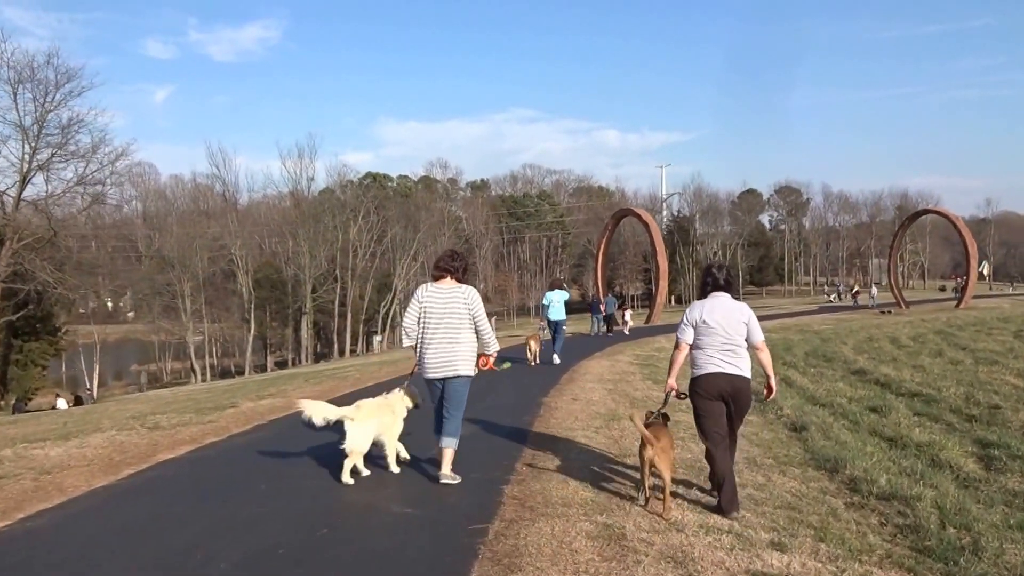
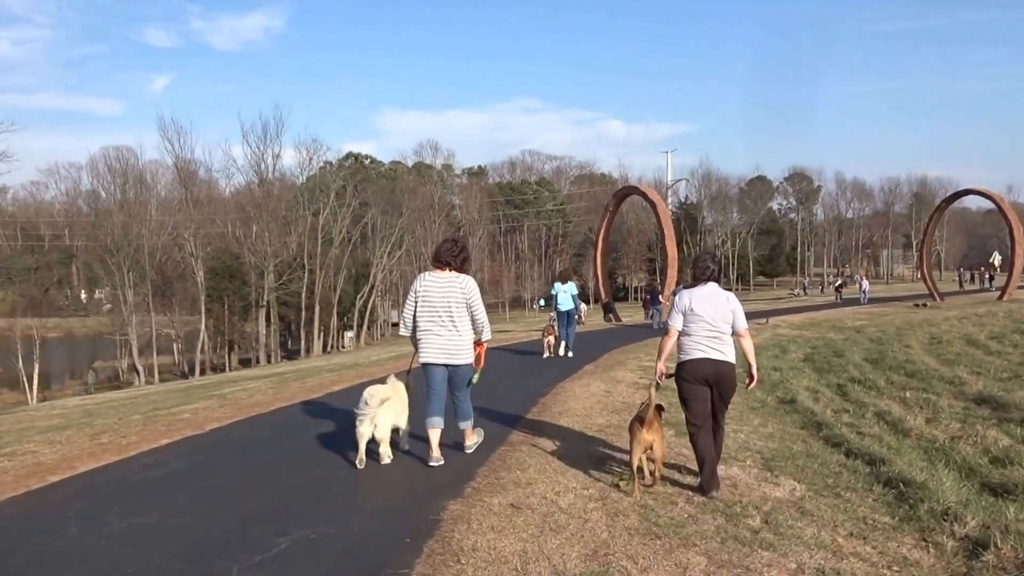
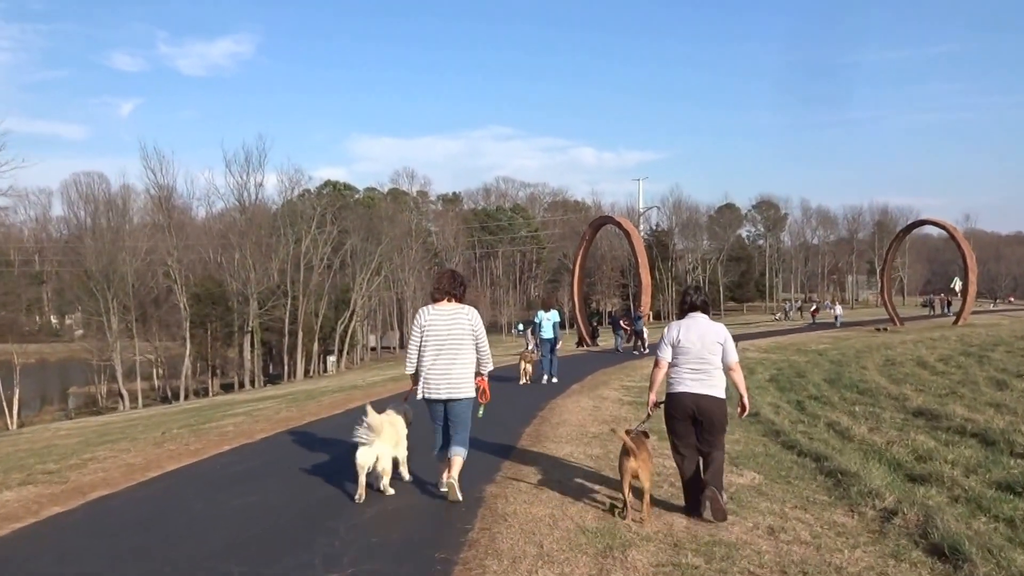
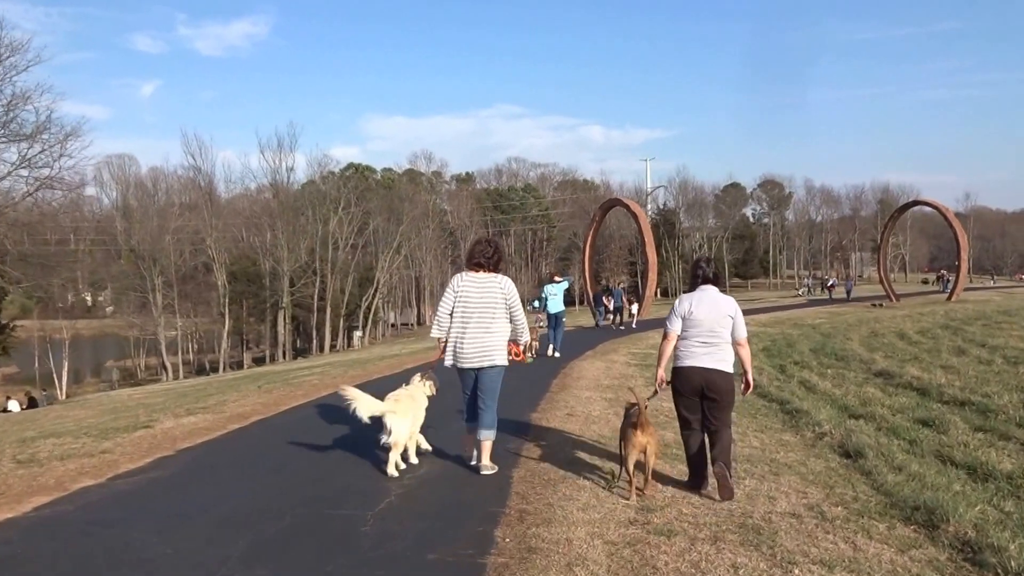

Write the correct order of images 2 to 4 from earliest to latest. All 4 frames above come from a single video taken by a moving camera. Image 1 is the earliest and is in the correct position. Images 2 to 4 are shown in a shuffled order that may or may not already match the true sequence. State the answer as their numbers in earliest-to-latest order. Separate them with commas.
4, 3, 2
